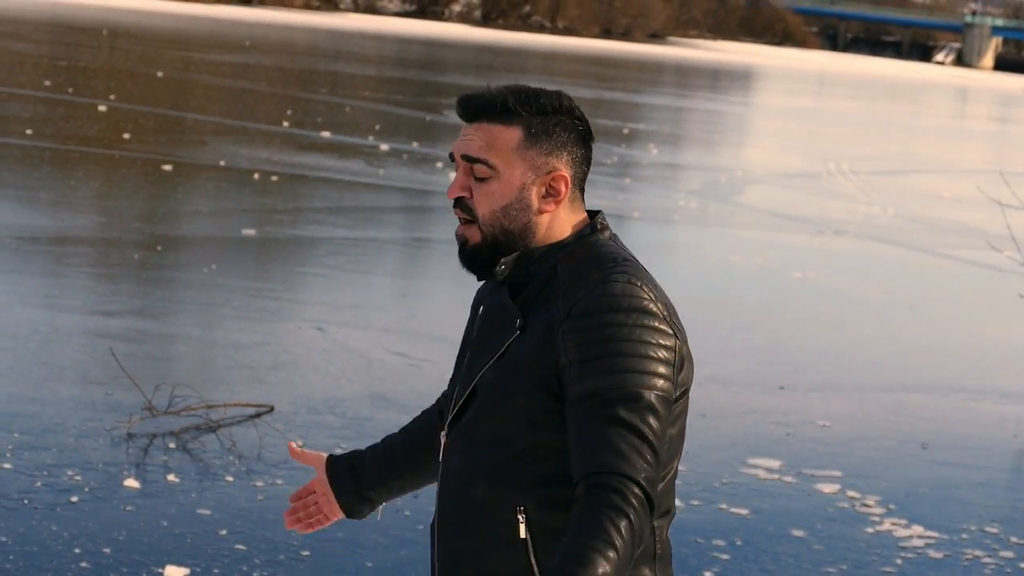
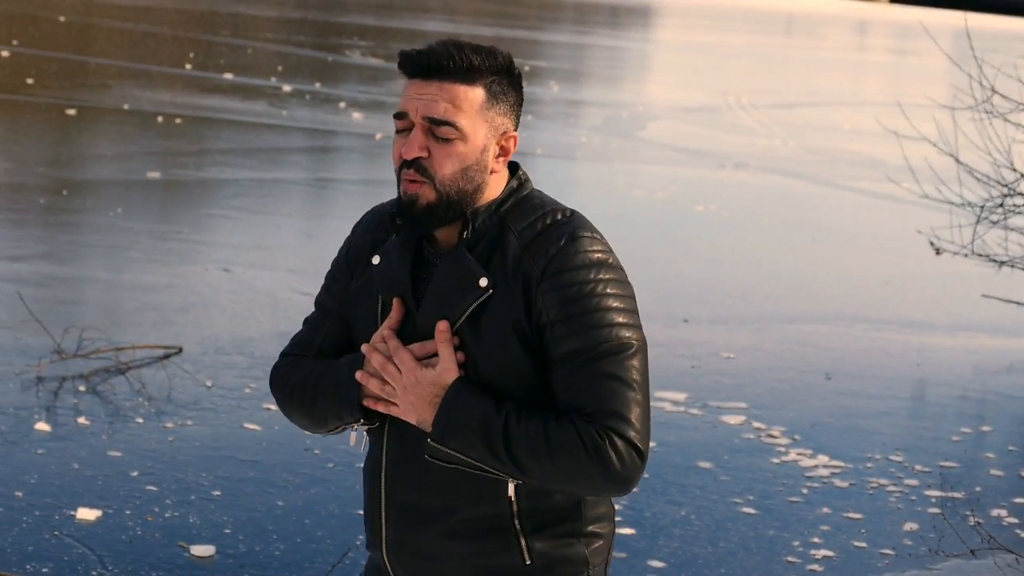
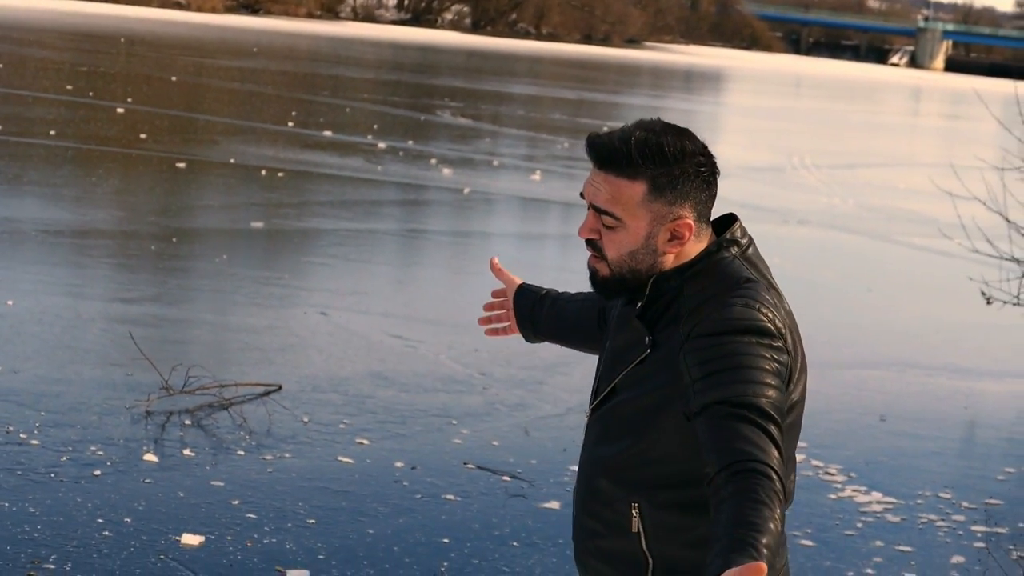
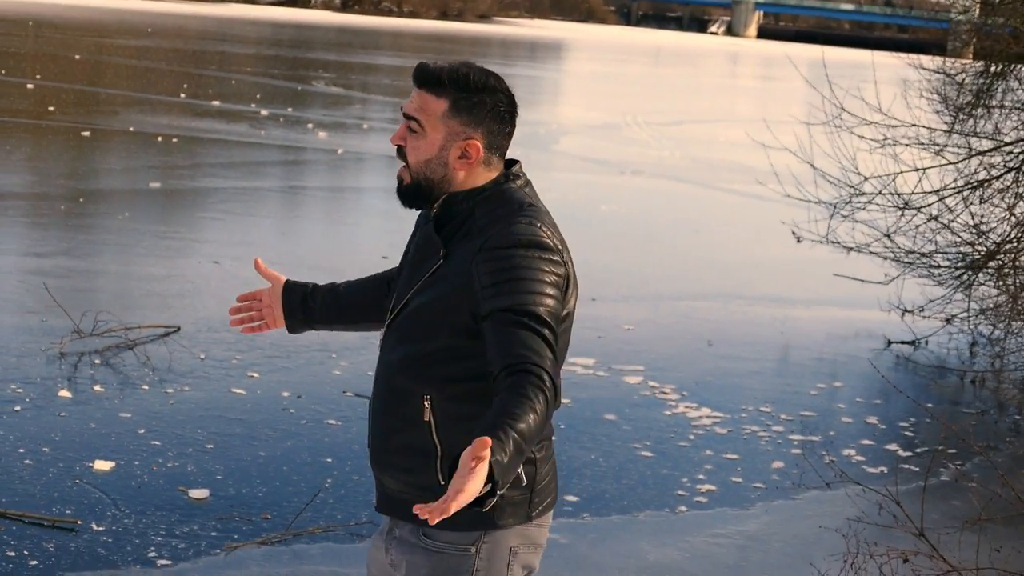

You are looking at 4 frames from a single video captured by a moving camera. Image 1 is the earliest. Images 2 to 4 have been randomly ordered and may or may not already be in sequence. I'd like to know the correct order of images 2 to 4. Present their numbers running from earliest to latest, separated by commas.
3, 4, 2
